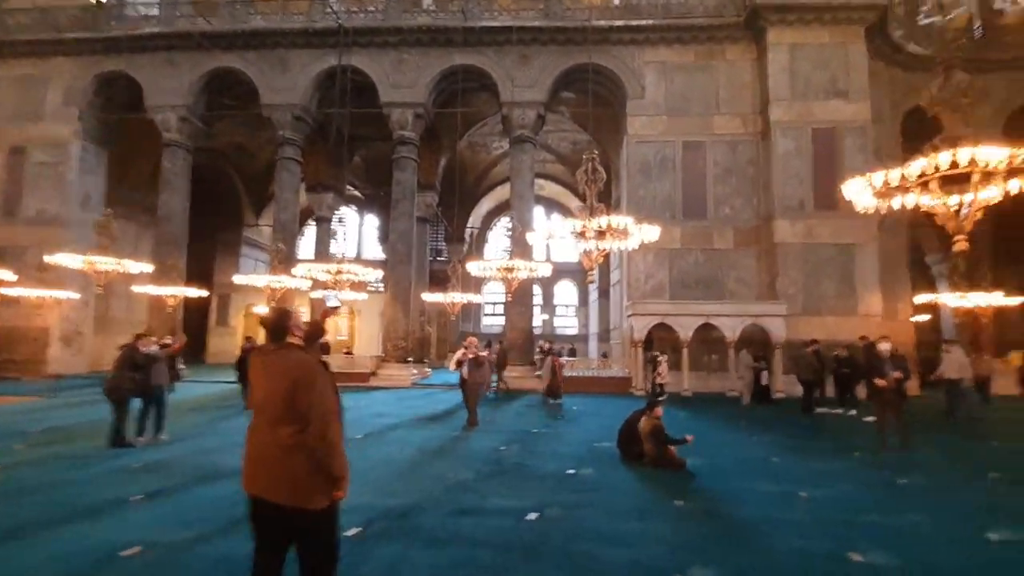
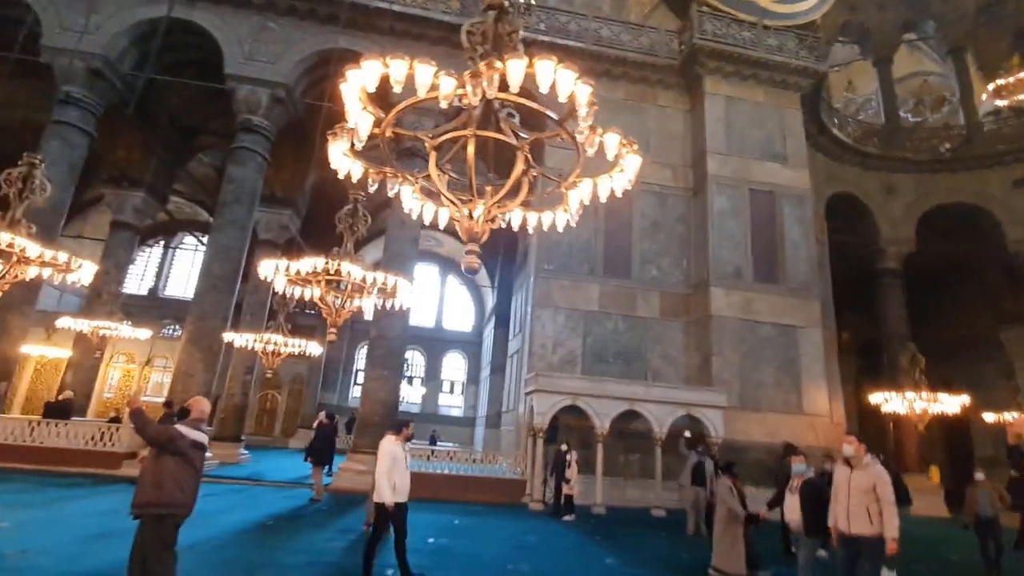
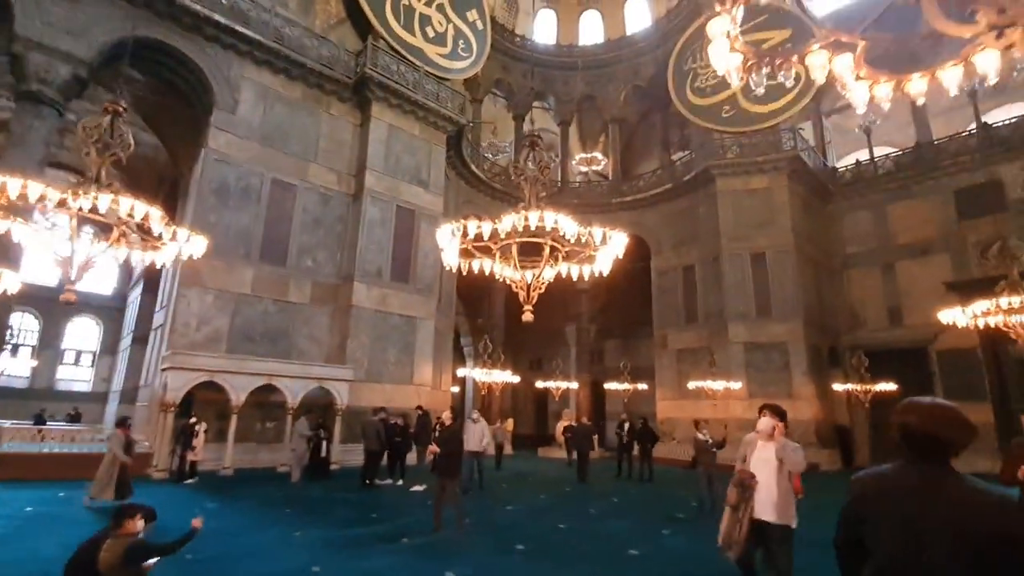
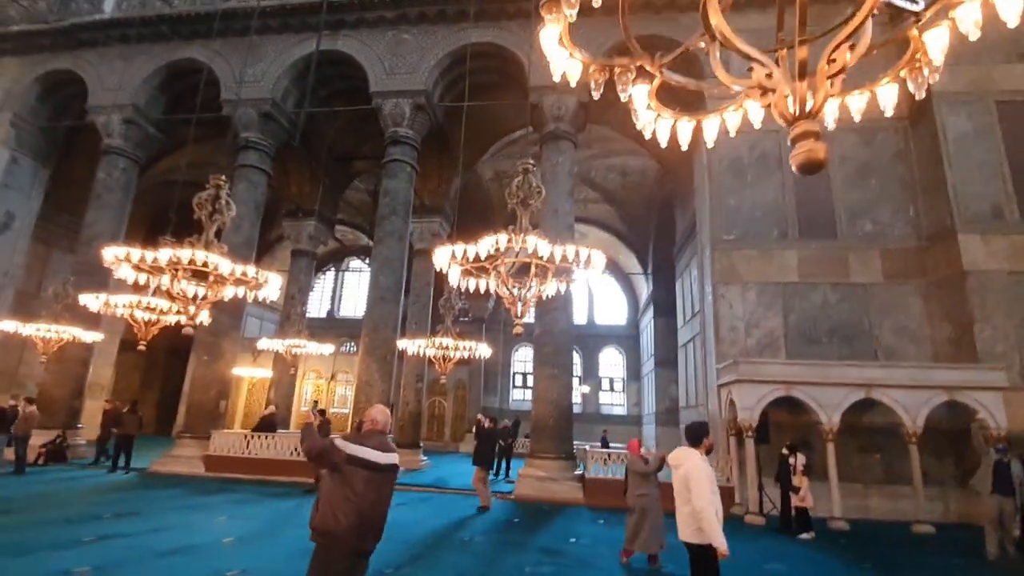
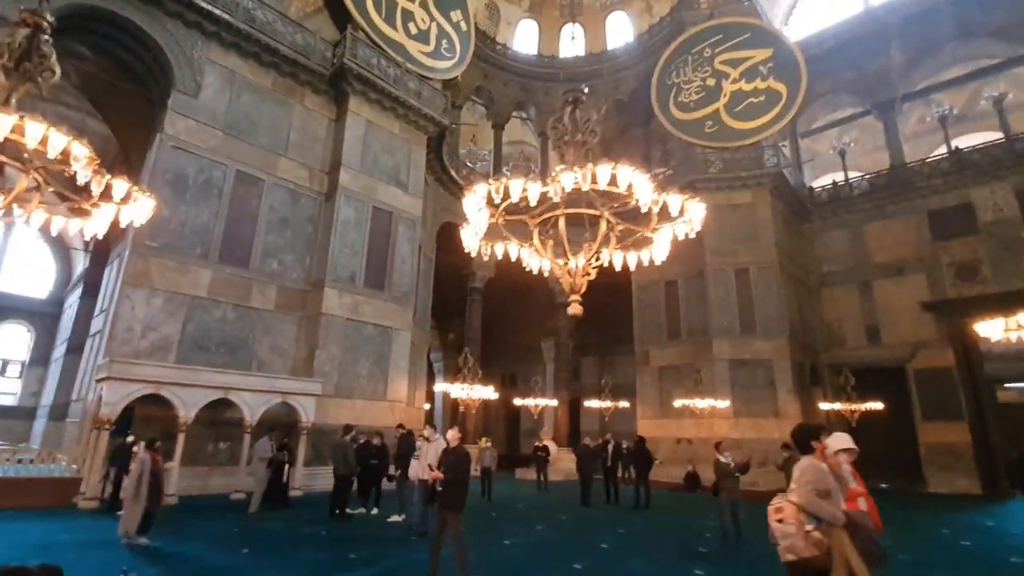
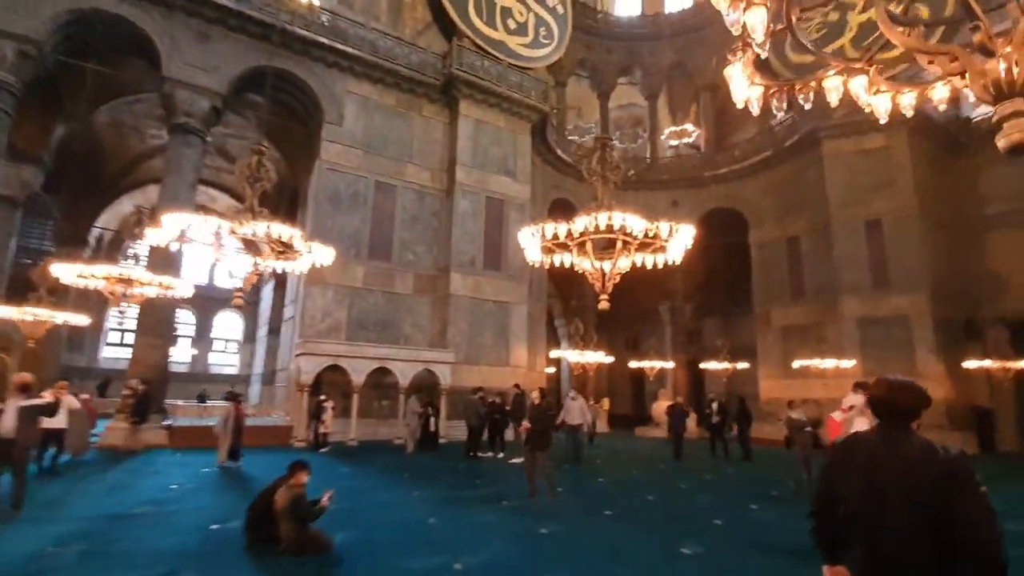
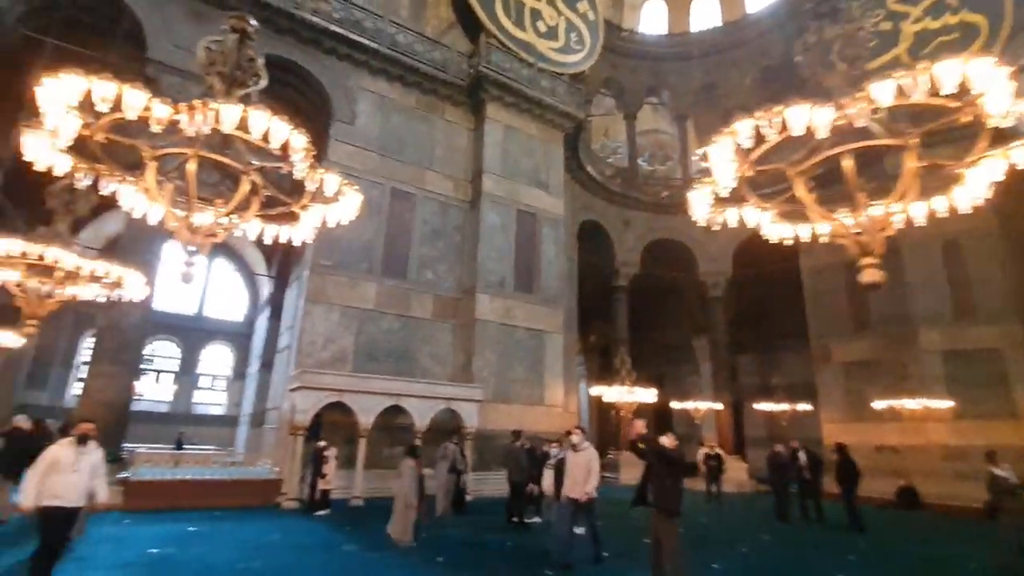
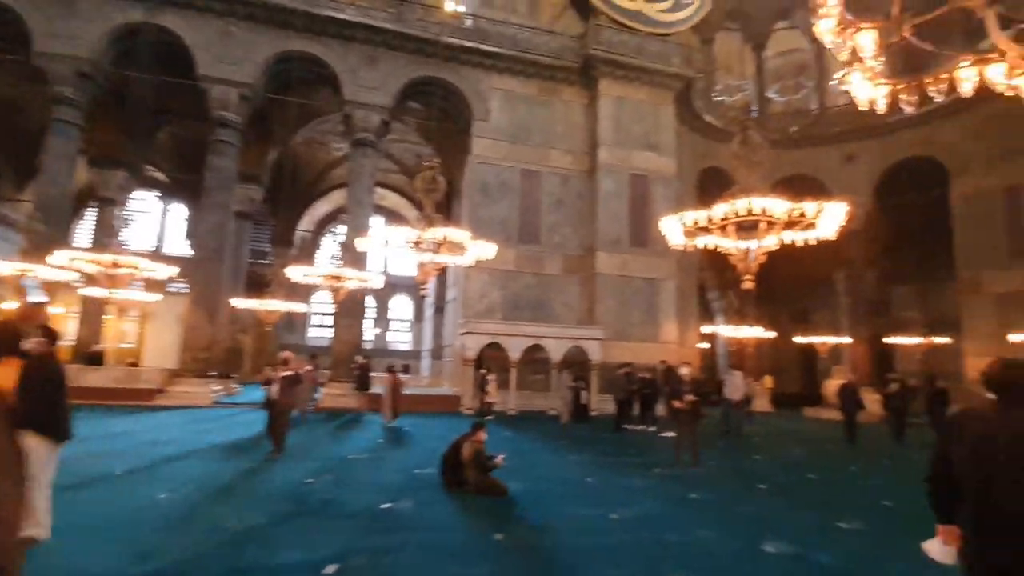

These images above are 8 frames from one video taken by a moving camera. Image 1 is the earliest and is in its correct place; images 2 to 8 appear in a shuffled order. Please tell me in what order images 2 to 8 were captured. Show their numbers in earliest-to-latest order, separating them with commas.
8, 6, 3, 5, 7, 2, 4
